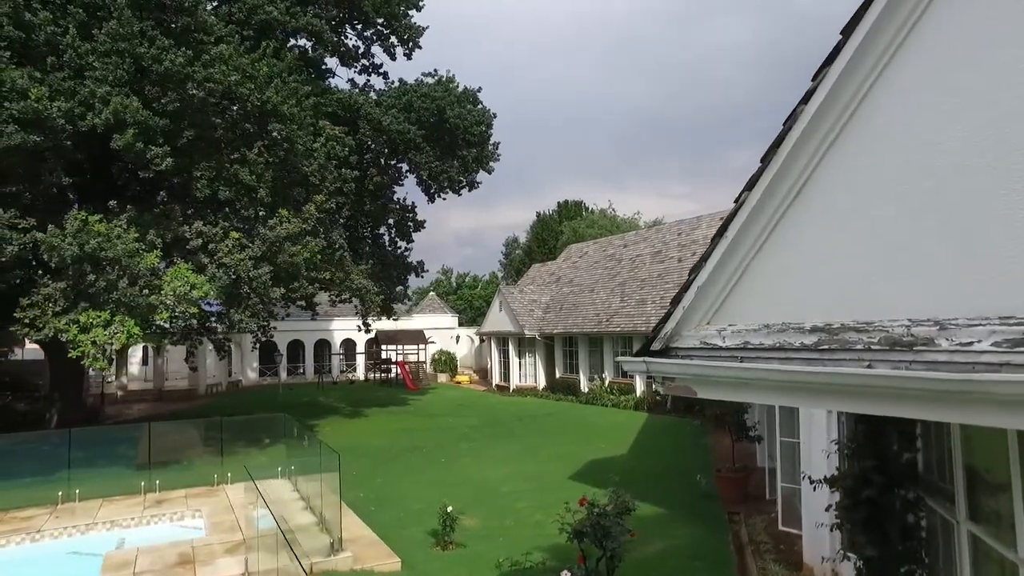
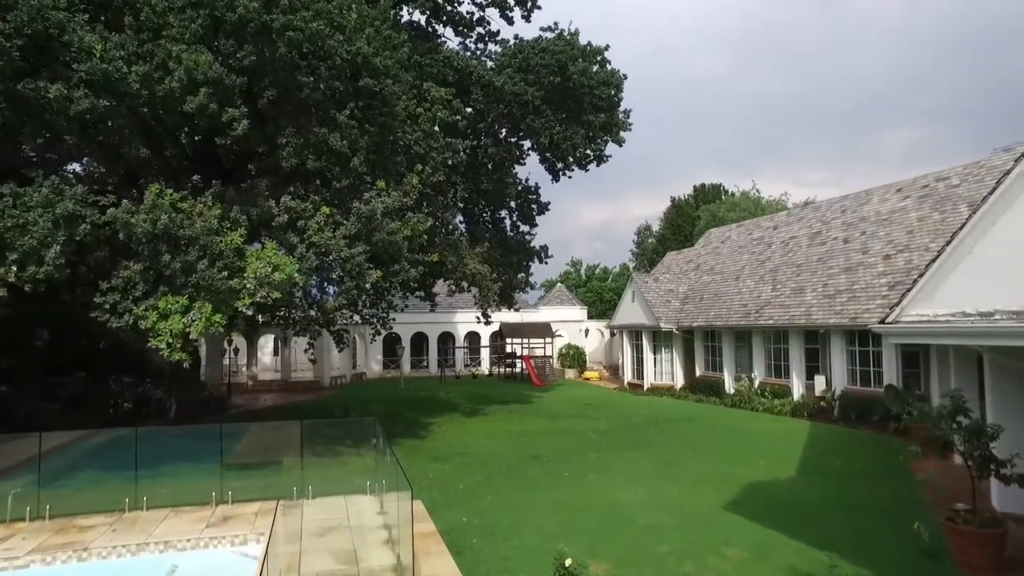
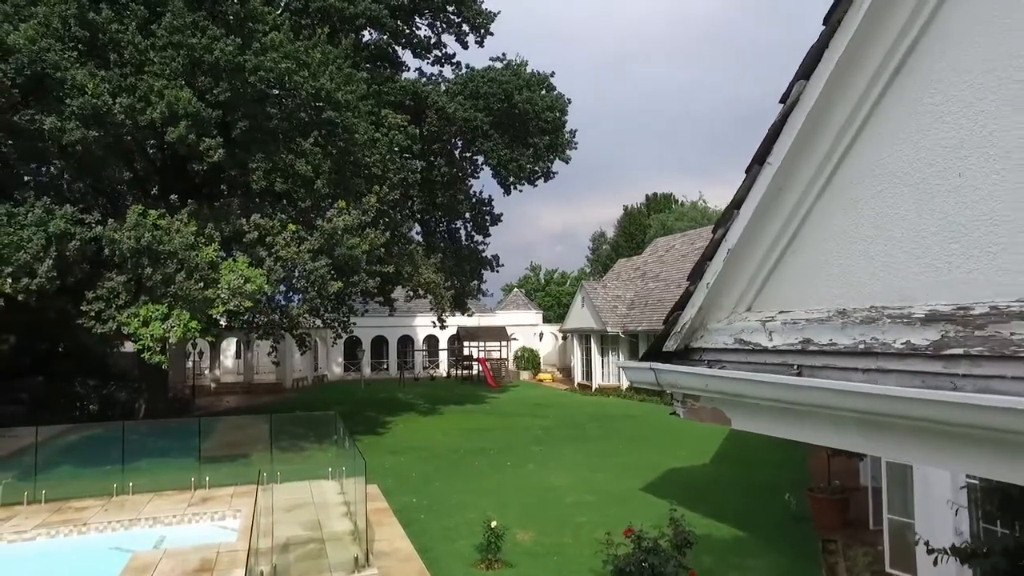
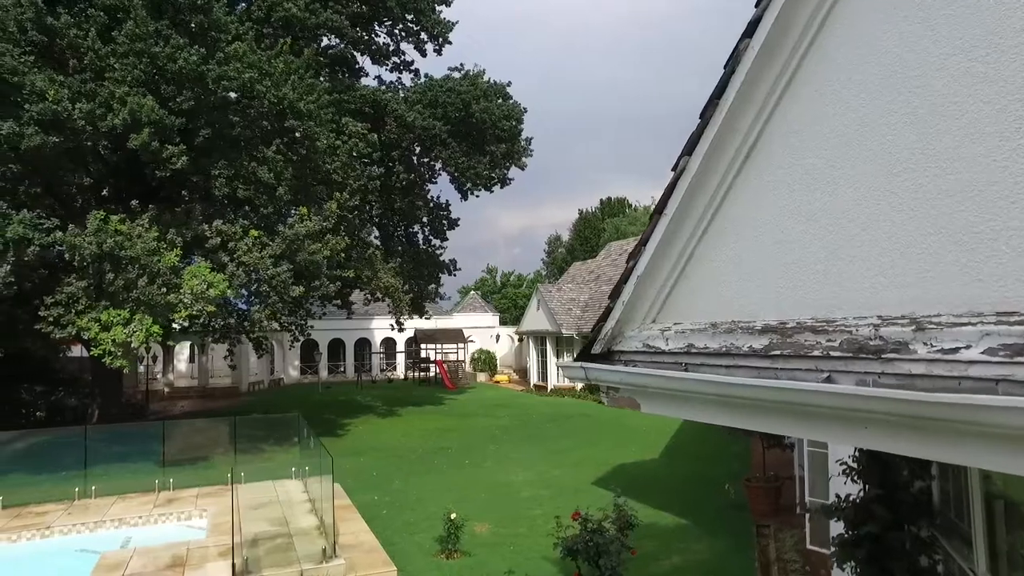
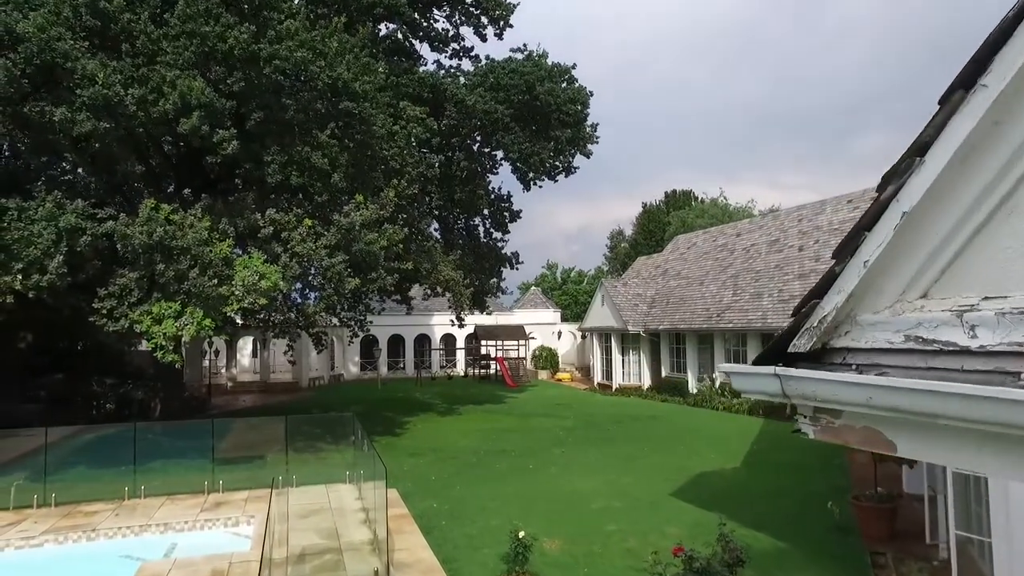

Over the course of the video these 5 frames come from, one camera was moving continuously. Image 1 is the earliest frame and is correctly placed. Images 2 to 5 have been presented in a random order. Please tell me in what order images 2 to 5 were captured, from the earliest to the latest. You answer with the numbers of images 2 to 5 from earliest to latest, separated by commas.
4, 3, 5, 2
